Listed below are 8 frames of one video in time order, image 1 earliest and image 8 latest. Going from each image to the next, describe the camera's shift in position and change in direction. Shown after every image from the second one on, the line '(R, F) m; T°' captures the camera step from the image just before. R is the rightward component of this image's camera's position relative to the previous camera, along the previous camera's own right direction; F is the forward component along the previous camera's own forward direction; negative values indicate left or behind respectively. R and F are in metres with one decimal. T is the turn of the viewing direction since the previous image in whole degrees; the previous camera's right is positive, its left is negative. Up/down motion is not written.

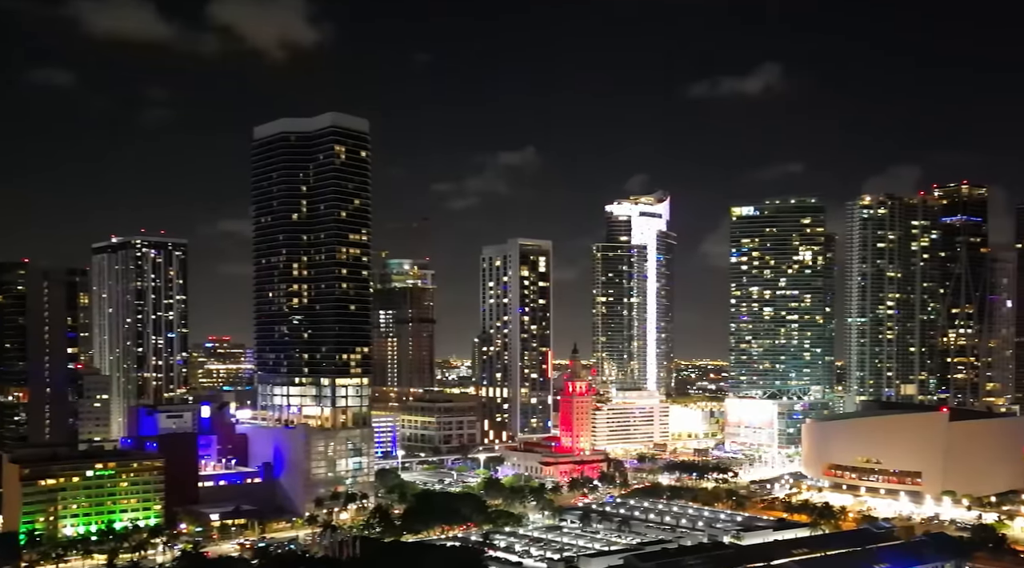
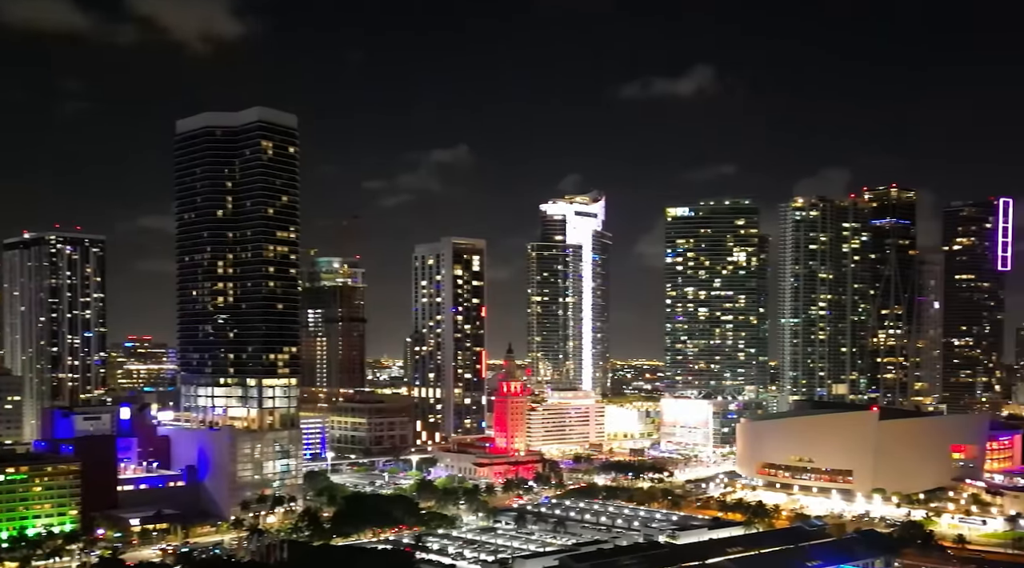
(+0.4, +1.3) m; +3°
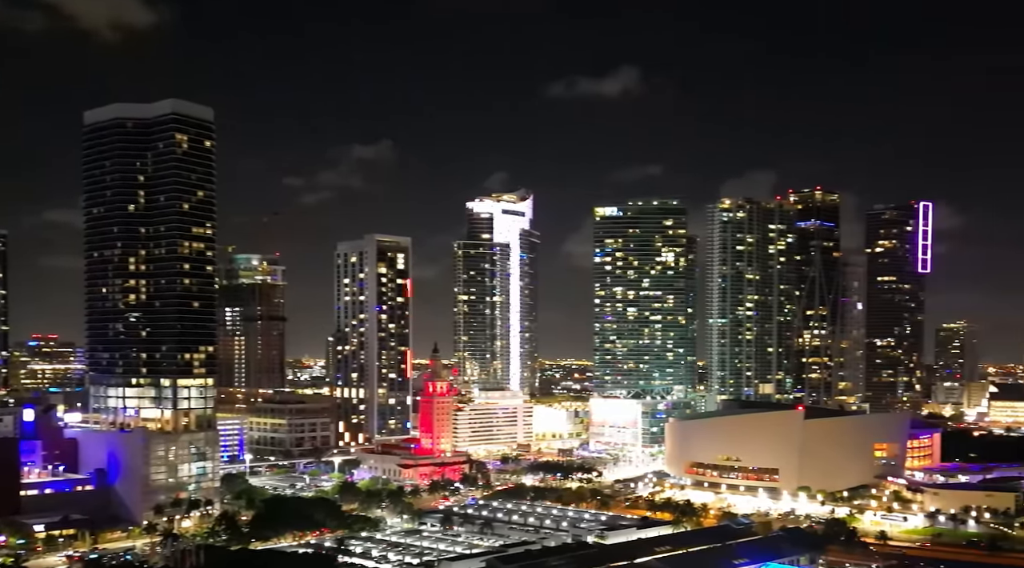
(+0.5, +1.5) m; +3°
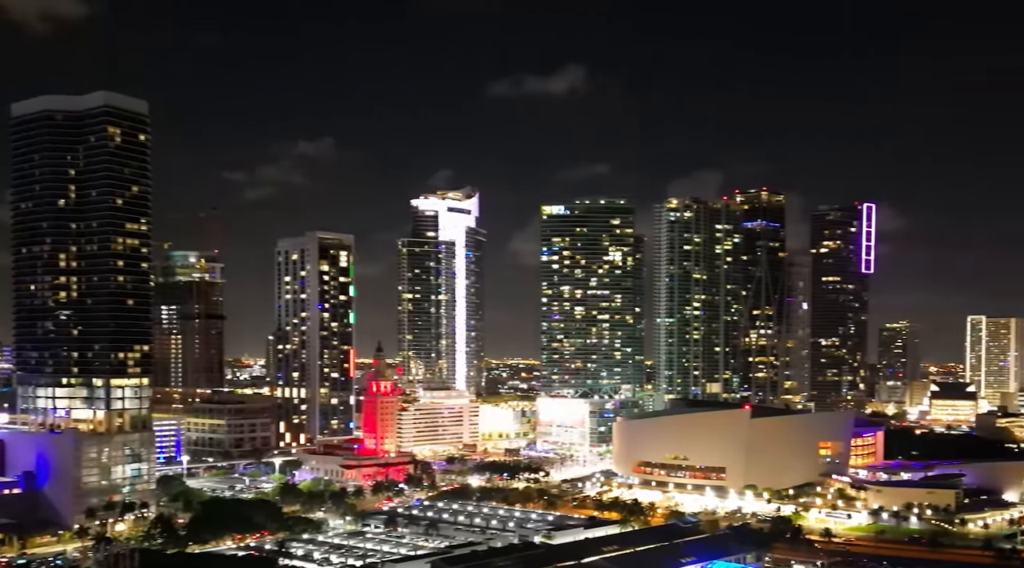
(+0.4, +1.1) m; +2°
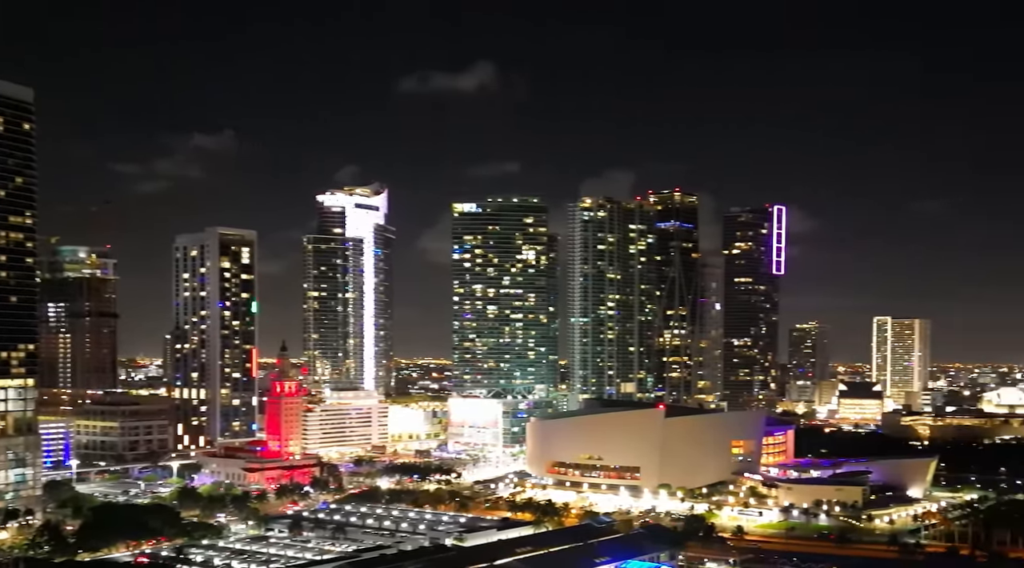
(+0.7, +2.0) m; +4°
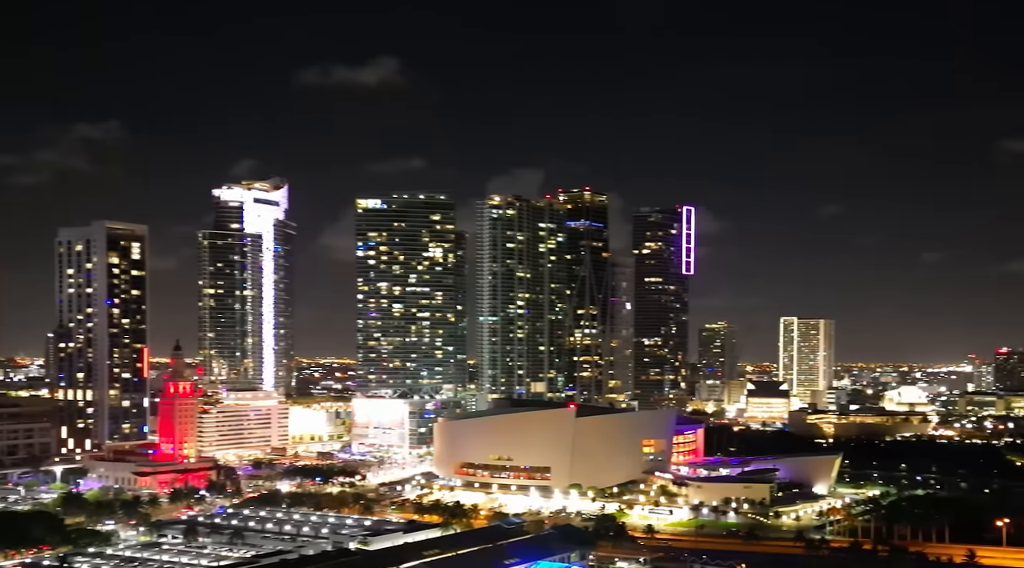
(+0.9, +2.4) m; +4°
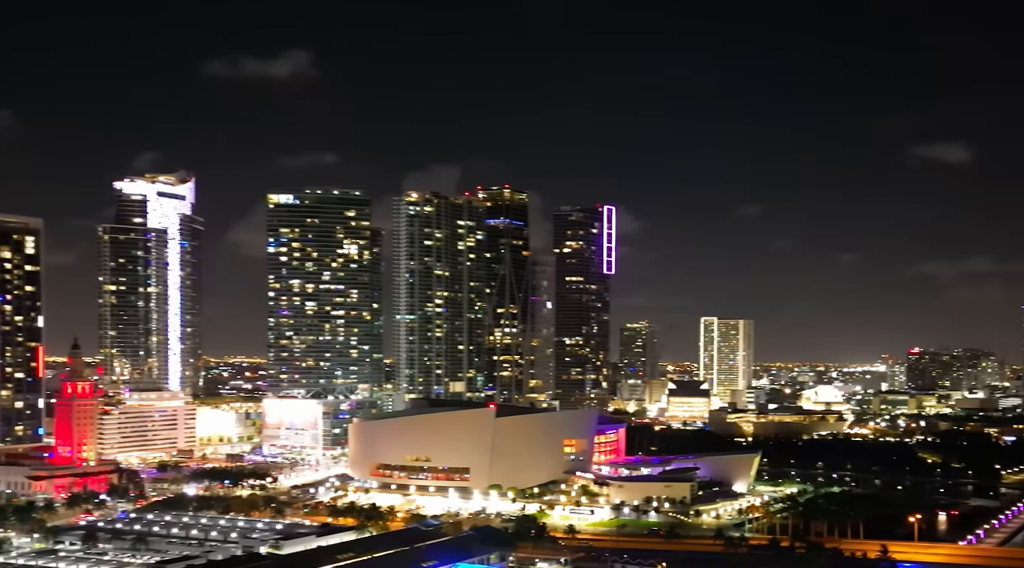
(+0.8, +2.4) m; +4°
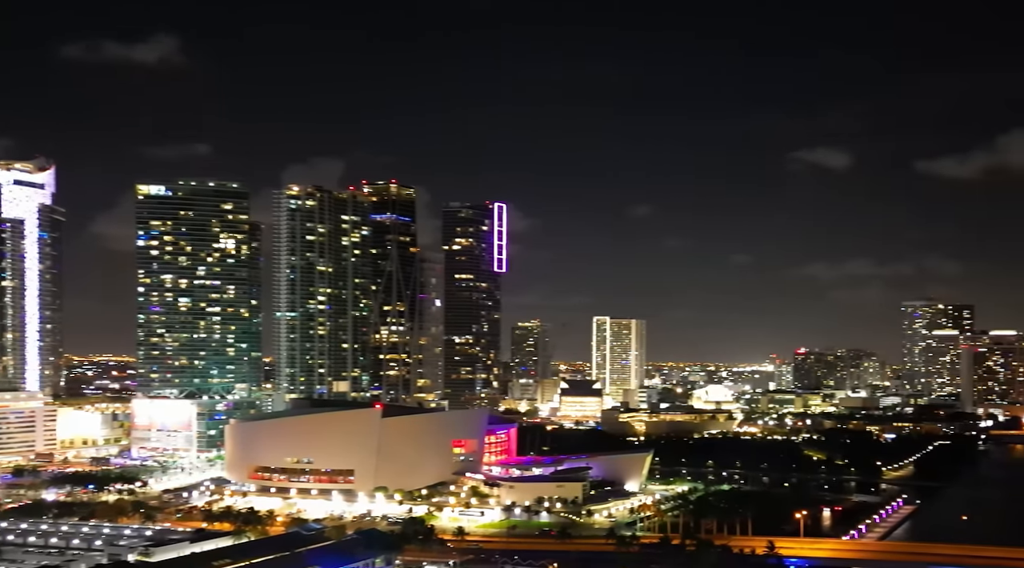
(+1.4, +3.8) m; +5°
